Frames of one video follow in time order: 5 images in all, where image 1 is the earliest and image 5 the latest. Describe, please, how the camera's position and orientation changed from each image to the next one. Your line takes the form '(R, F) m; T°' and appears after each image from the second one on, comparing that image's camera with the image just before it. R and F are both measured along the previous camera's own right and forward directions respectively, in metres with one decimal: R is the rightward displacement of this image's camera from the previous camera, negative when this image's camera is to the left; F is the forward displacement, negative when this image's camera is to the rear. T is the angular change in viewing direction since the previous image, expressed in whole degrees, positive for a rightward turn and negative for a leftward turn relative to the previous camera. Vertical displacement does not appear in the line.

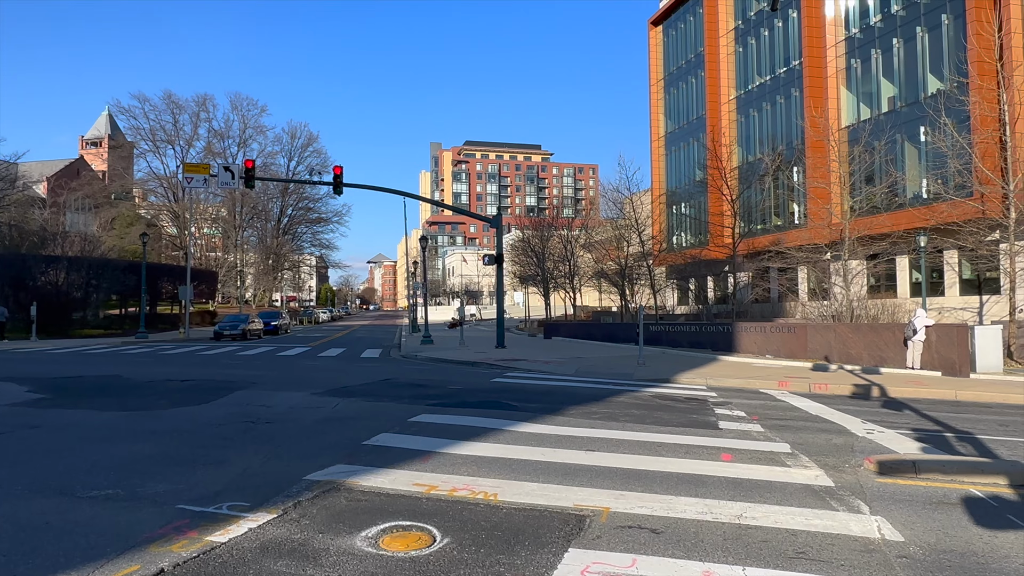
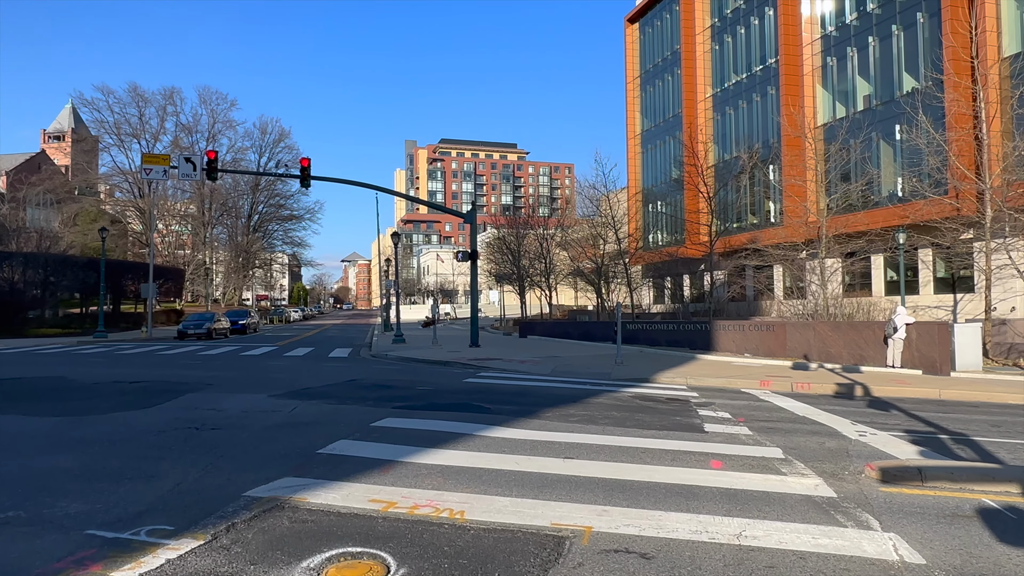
(0.0, +0.6) m; +2°
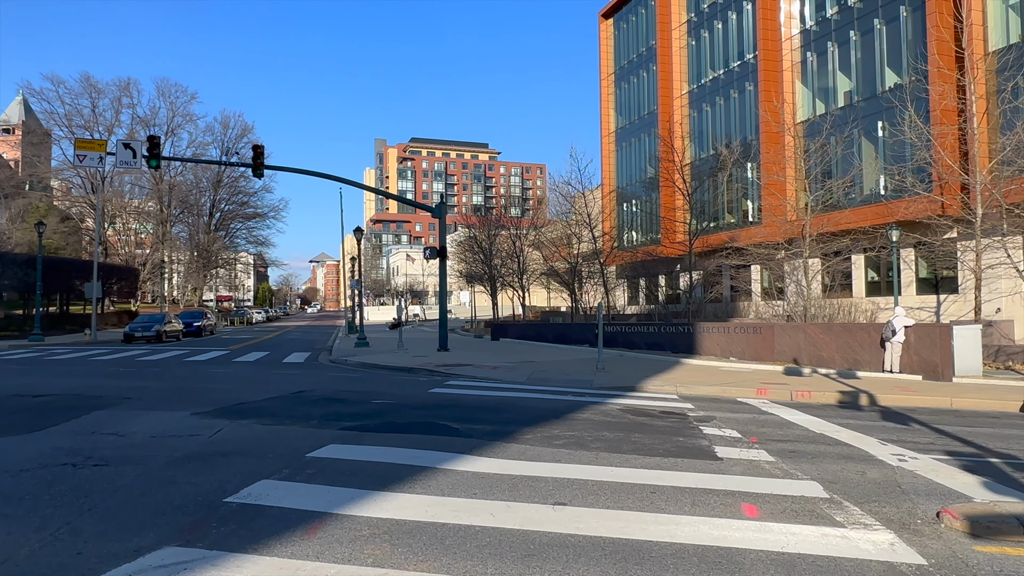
(0.0, +1.4) m; +2°
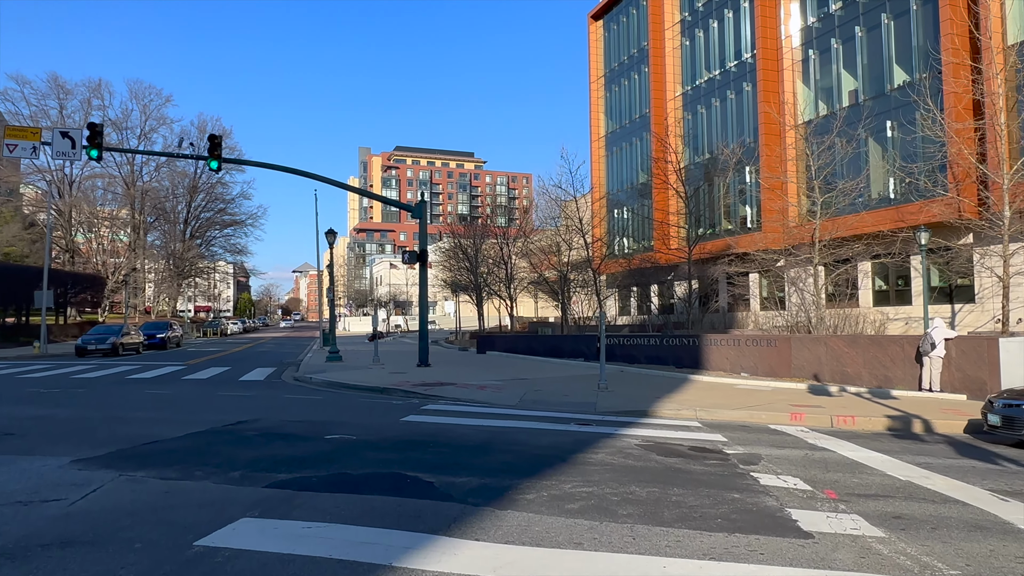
(-0.1, +1.9) m; +1°
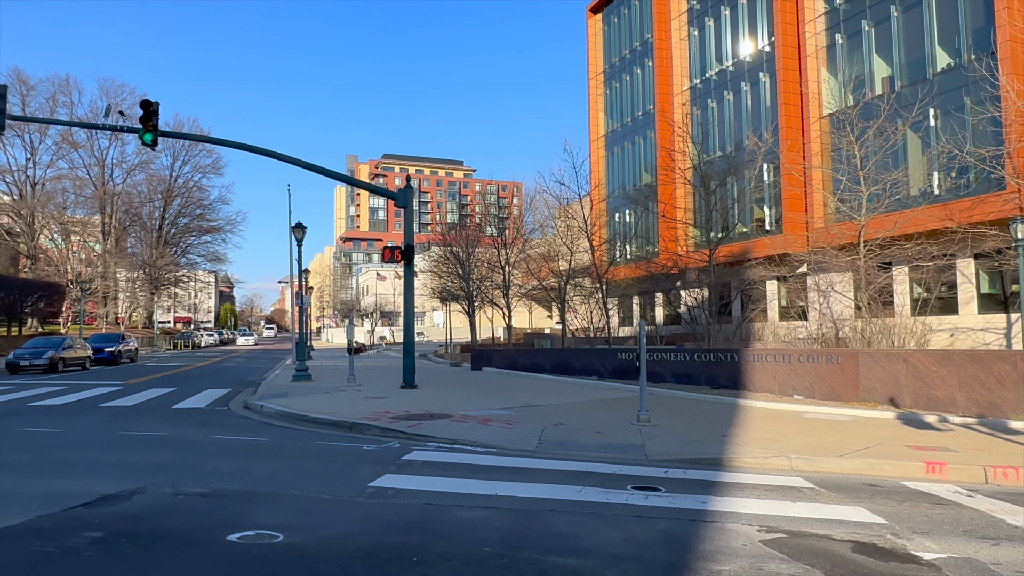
(-0.3, +3.1) m; +1°
